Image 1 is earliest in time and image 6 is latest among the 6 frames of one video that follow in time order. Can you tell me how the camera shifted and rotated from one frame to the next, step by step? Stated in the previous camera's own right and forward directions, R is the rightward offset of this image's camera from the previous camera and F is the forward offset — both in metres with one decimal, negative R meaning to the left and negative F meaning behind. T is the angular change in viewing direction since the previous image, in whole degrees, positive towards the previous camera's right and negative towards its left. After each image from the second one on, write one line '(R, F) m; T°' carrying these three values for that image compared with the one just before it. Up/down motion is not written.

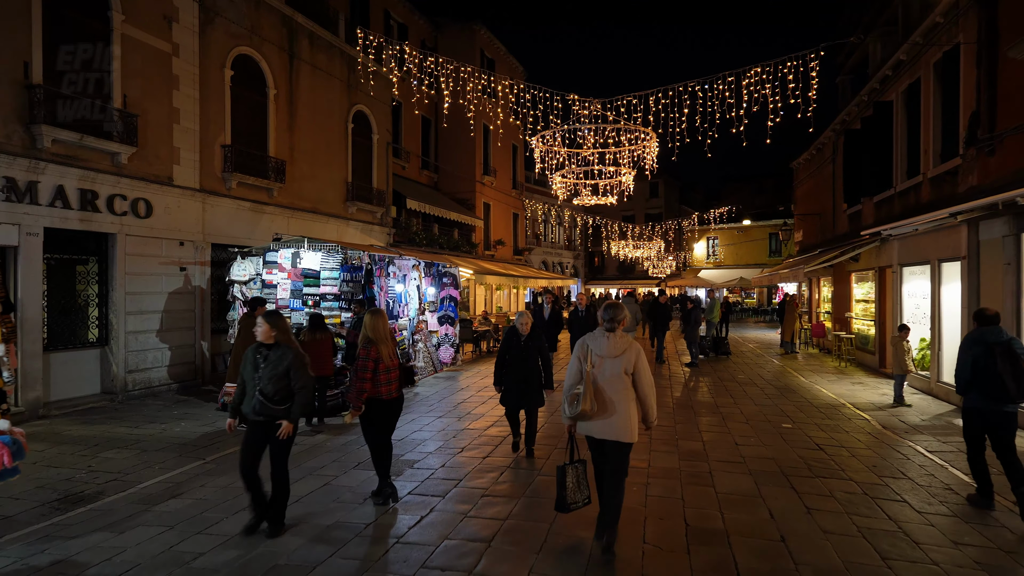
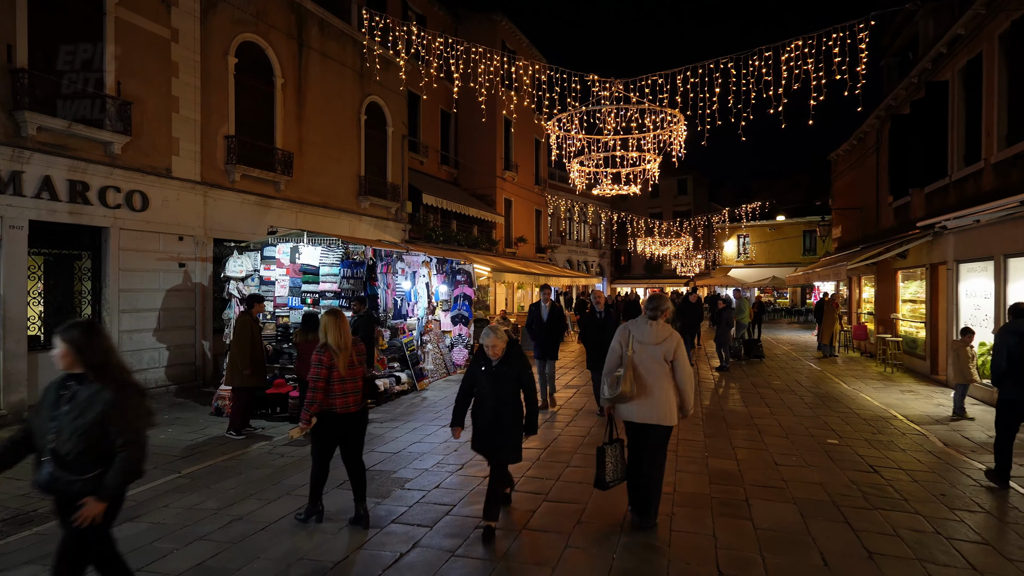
(+0.2, +0.7) m; -3°
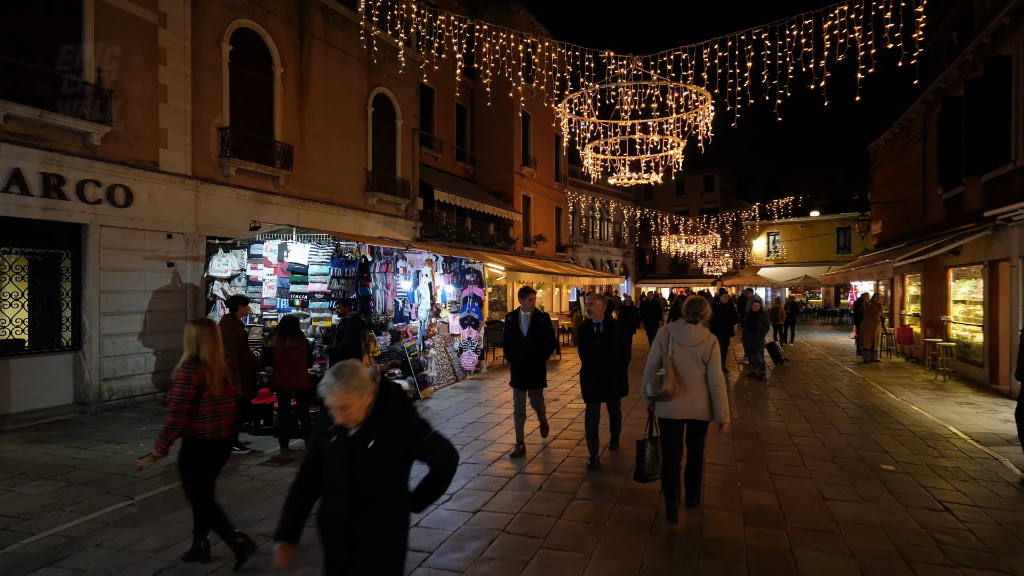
(+0.2, +0.8) m; -2°
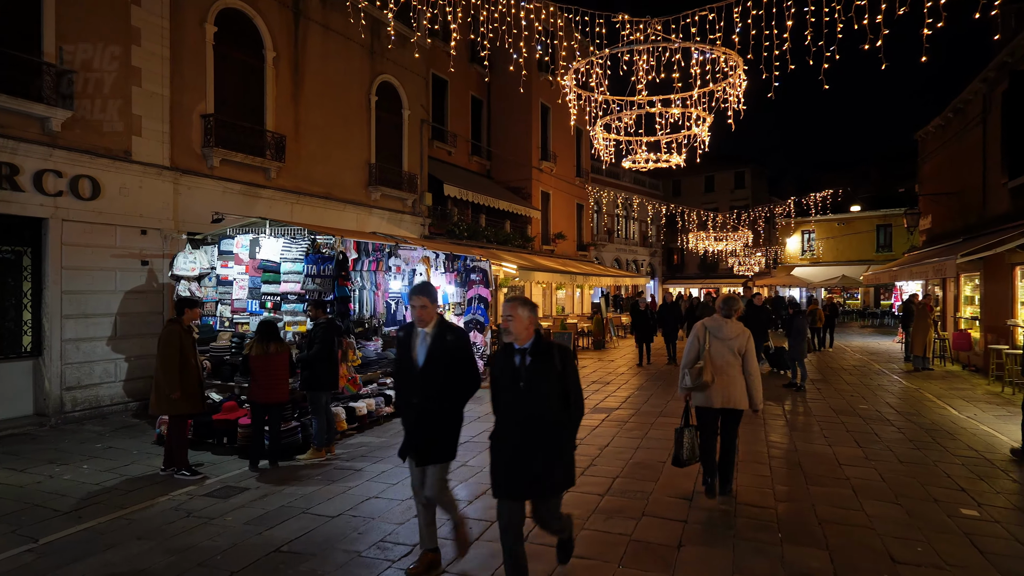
(+0.3, +1.0) m; -3°
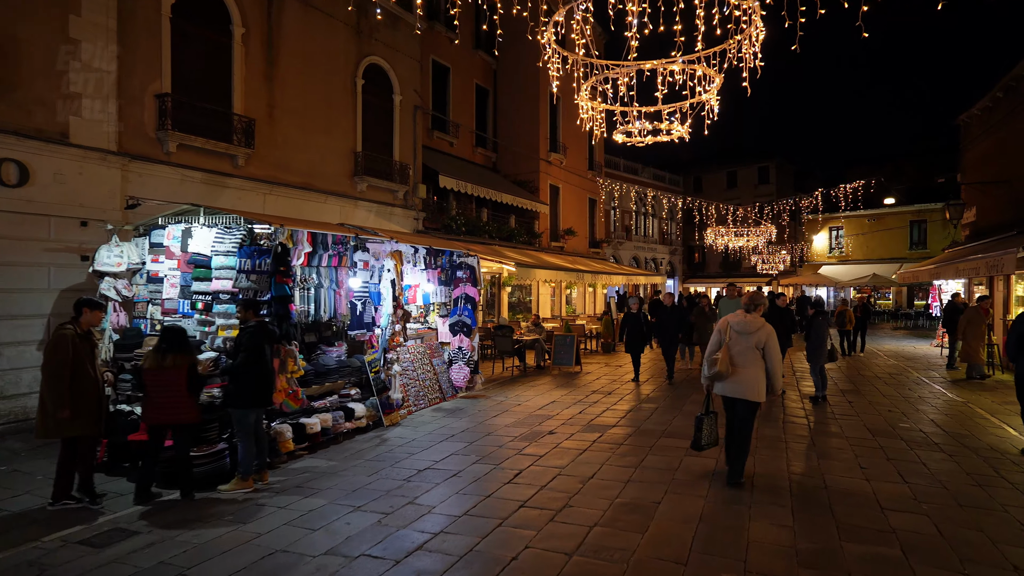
(+0.5, +1.1) m; -2°
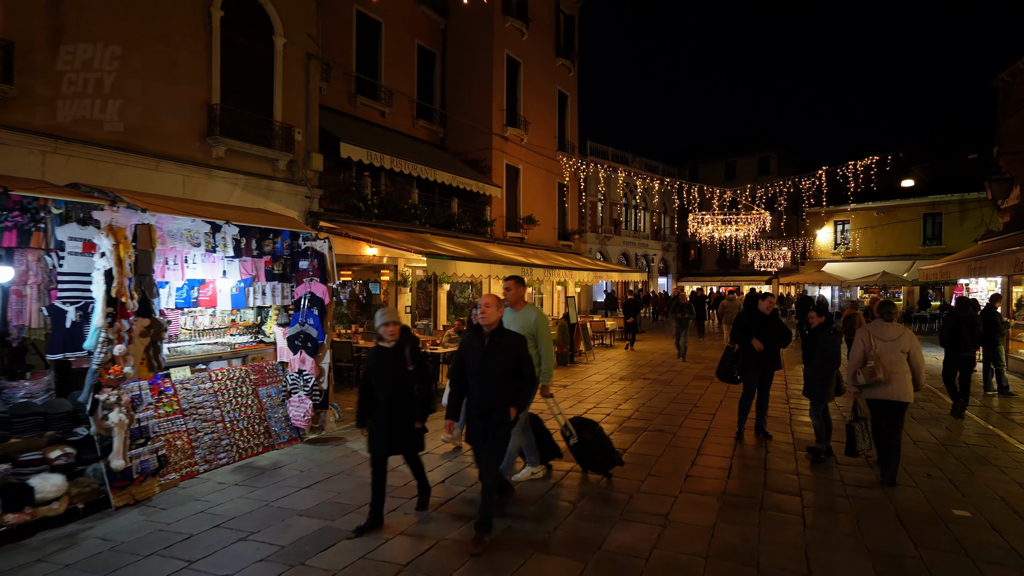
(+1.5, +2.8) m; 0°
